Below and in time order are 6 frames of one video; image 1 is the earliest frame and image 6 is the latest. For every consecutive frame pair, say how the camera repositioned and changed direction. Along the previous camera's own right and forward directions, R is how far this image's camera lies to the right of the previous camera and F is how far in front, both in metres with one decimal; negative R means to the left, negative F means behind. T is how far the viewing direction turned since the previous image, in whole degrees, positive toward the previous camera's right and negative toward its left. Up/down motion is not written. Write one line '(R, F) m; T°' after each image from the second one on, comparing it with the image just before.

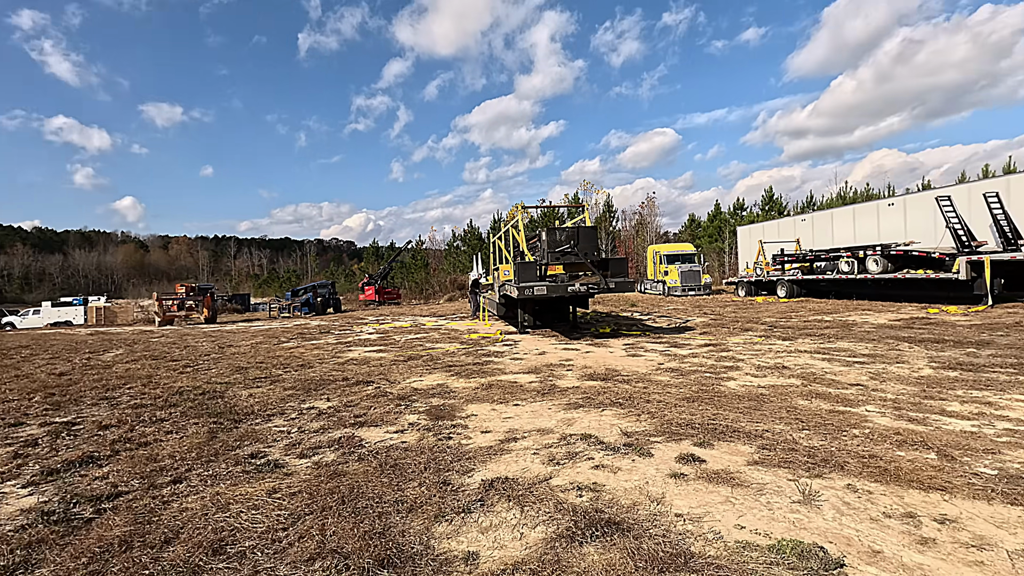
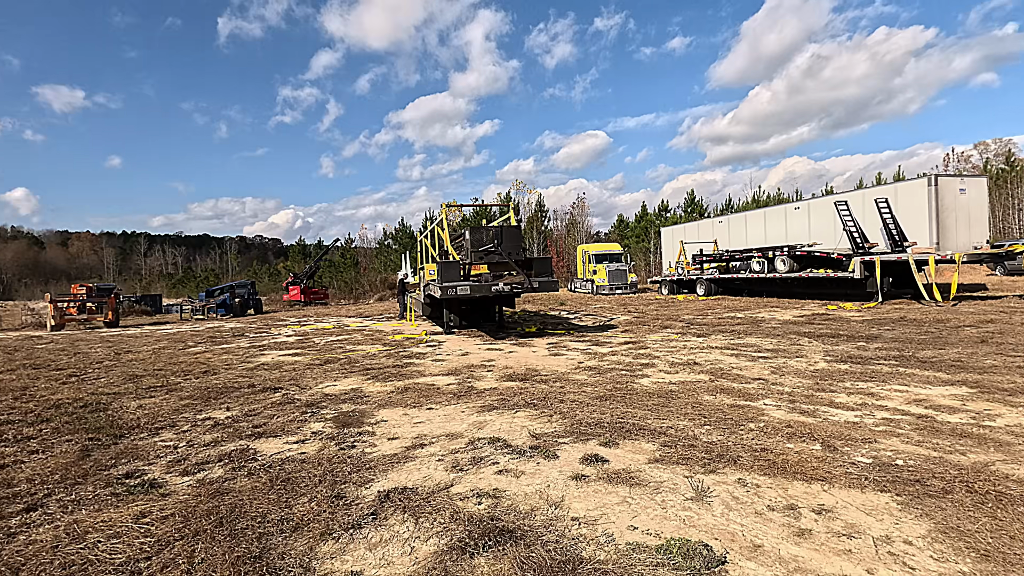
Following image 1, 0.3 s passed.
(+0.2, +0.1) m; +7°
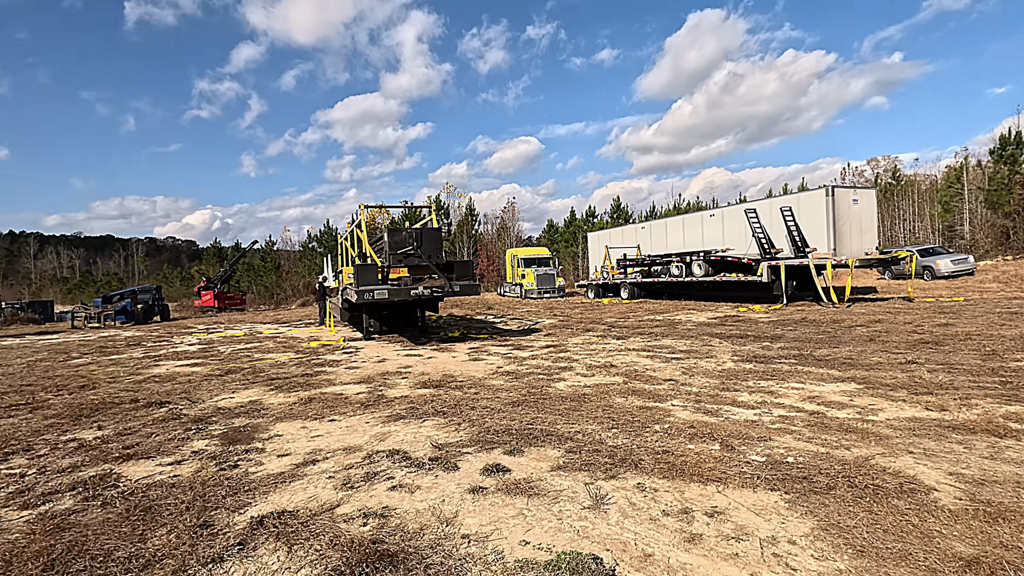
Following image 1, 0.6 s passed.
(+0.2, +0.2) m; +7°
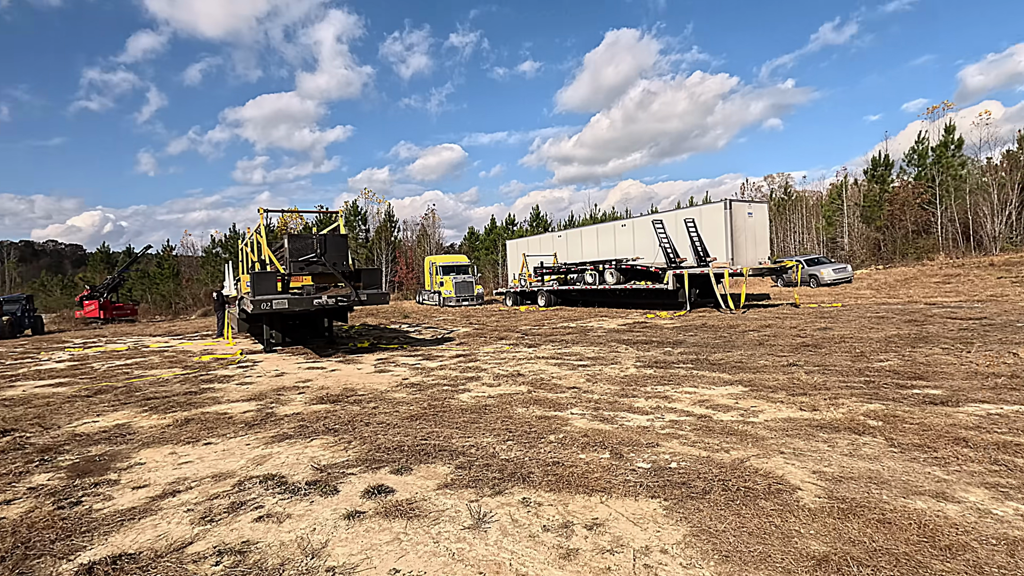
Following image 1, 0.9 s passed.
(+0.2, +0.1) m; +8°
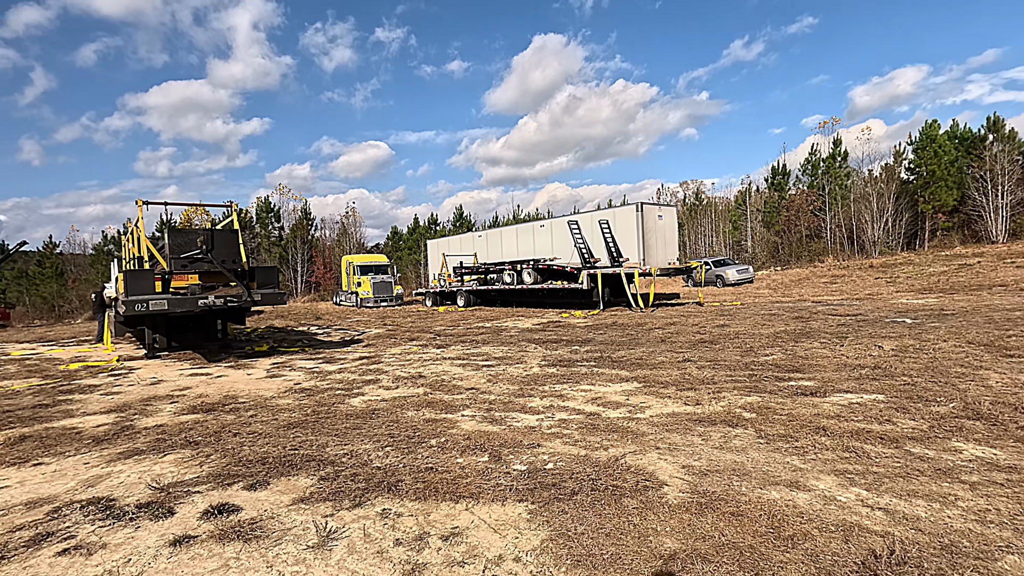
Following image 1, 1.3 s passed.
(+0.4, +0.1) m; +8°
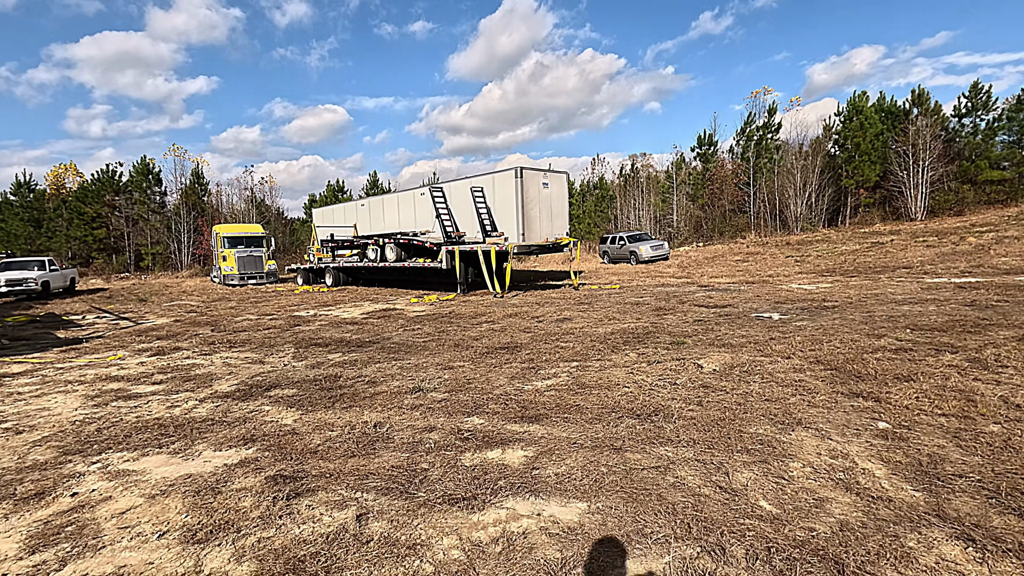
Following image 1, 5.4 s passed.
(+3.0, +2.6) m; +5°
